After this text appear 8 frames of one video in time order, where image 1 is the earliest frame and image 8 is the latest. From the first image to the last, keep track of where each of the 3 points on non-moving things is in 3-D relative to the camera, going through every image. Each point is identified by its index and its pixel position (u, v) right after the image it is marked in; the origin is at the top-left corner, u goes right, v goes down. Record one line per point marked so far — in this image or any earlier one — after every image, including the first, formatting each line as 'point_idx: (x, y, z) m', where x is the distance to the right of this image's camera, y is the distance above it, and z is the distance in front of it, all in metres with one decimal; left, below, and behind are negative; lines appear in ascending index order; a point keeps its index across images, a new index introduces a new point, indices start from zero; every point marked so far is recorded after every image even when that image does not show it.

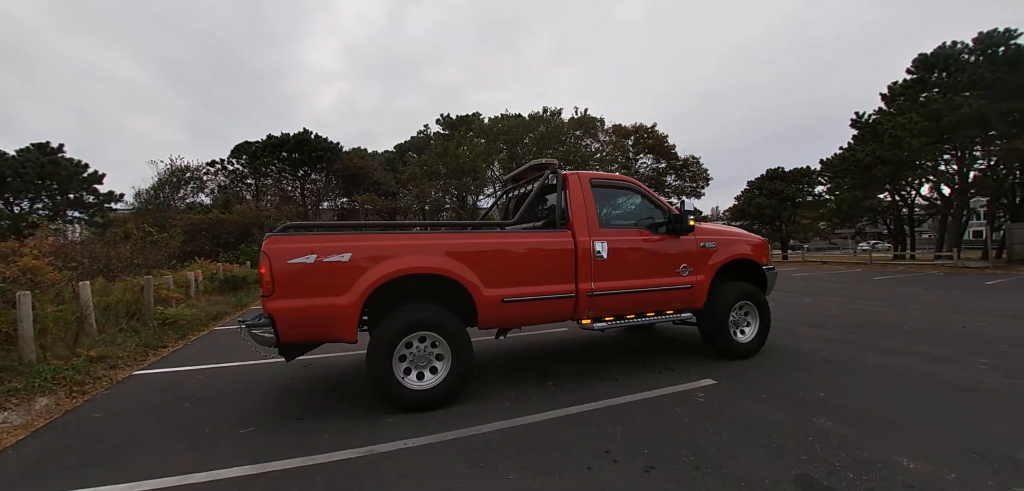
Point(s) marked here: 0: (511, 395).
0: (0.0, -1.4, +3.7) m
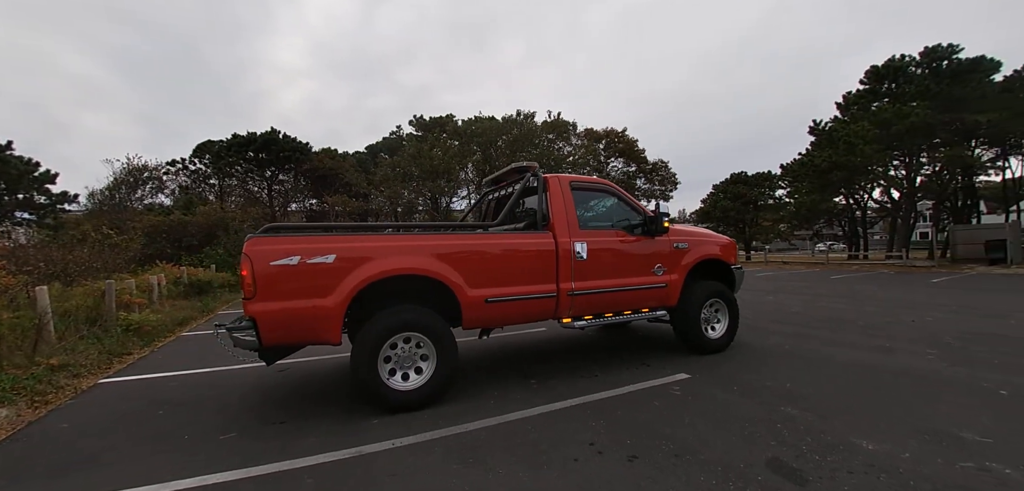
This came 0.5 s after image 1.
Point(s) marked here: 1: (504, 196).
0: (-0.1, -1.4, +3.7) m
1: (0.0, +0.6, +5.2) m
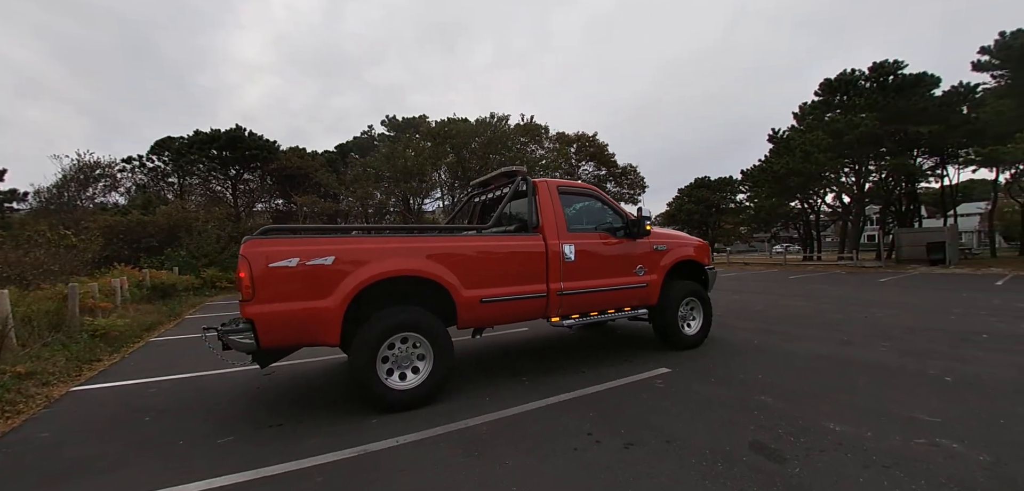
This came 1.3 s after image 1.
0: (-0.2, -1.4, +3.9) m
1: (-0.2, +0.6, +5.3) m
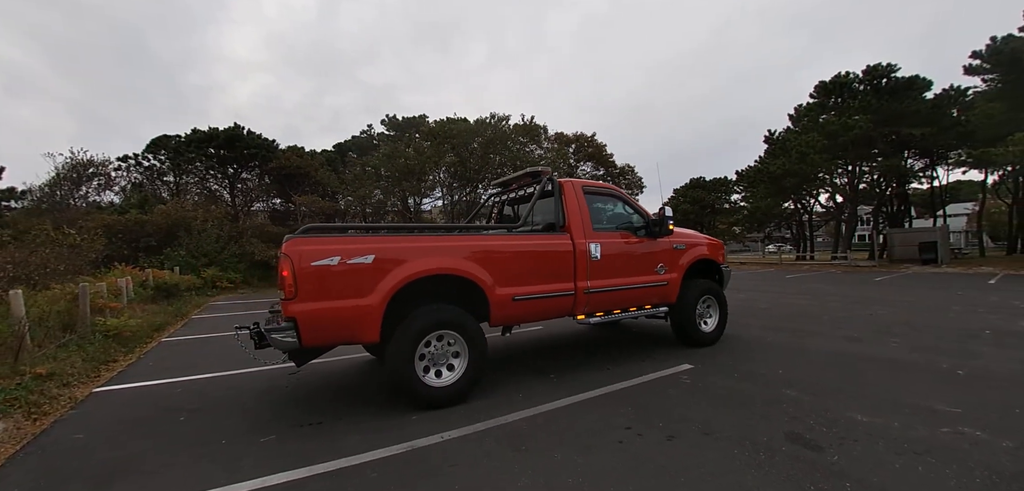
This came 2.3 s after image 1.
0: (+0.1, -1.4, +3.9) m
1: (+0.1, +0.6, +5.3) m
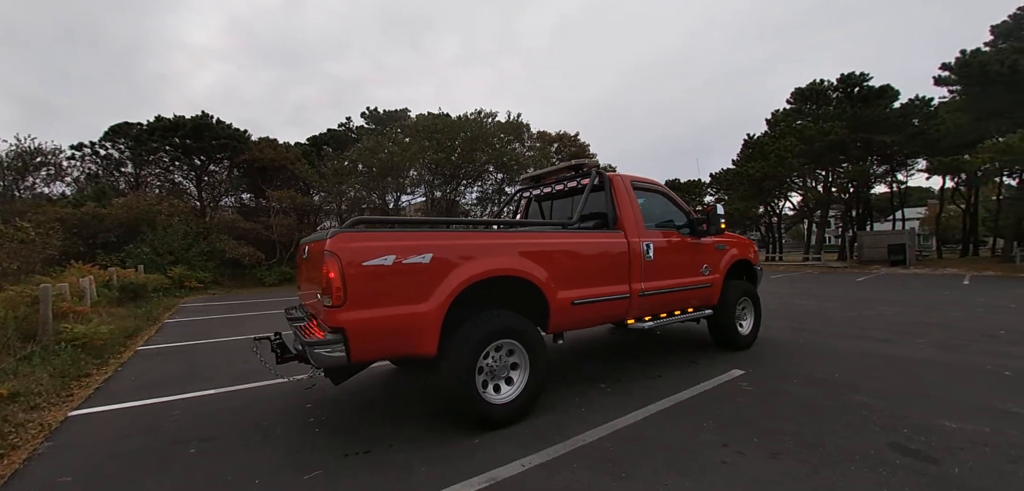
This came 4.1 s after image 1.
0: (+0.6, -1.4, +3.5) m
1: (+0.5, +0.6, +4.9) m
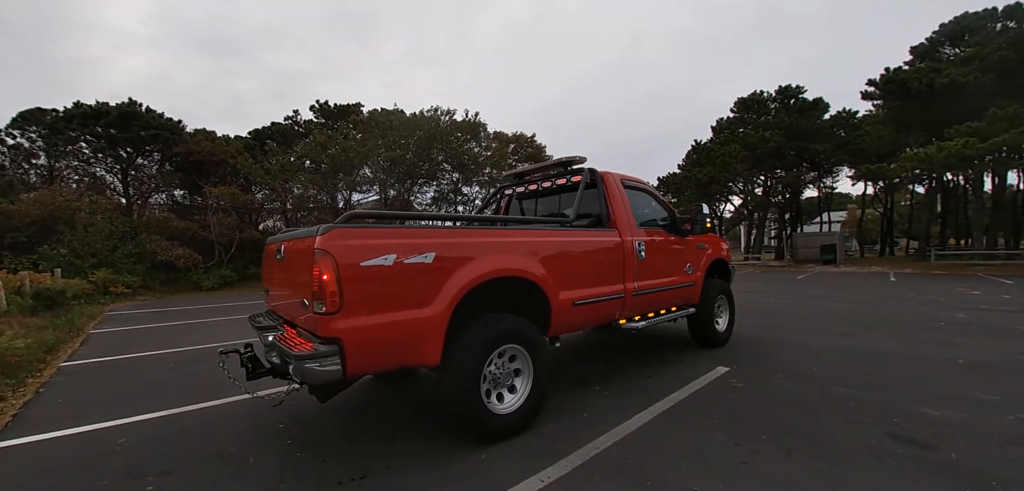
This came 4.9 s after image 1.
0: (+0.6, -1.4, +3.4) m
1: (+0.3, +0.7, +4.8) m
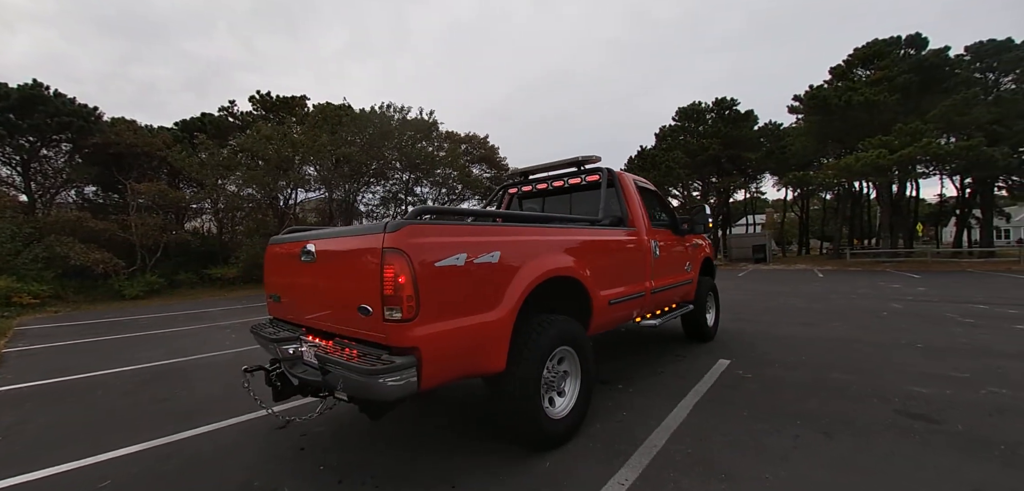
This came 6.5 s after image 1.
0: (+0.8, -1.3, +3.4) m
1: (+0.4, +0.7, +4.8) m
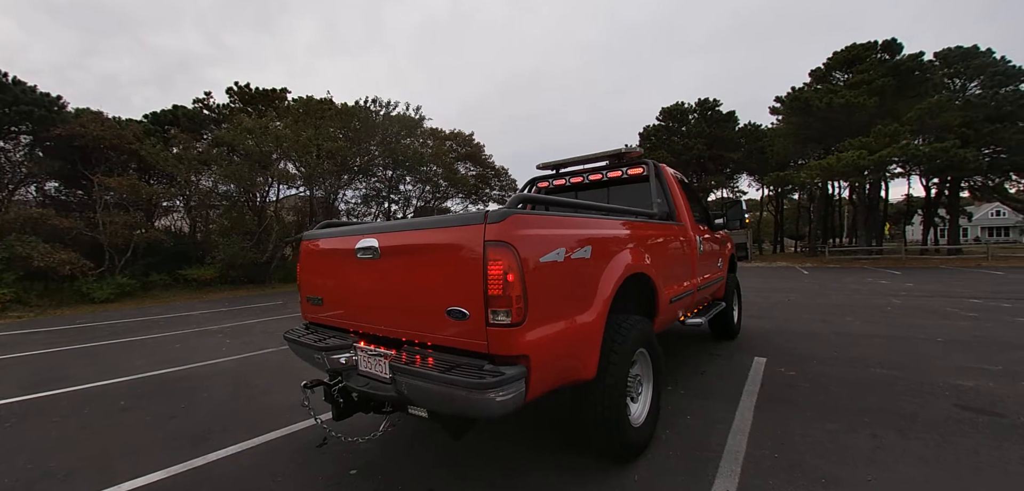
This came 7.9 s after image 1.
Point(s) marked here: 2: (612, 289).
0: (+1.3, -1.3, +3.3) m
1: (+0.8, +0.7, +4.6) m
2: (+0.6, -0.3, +2.3) m
